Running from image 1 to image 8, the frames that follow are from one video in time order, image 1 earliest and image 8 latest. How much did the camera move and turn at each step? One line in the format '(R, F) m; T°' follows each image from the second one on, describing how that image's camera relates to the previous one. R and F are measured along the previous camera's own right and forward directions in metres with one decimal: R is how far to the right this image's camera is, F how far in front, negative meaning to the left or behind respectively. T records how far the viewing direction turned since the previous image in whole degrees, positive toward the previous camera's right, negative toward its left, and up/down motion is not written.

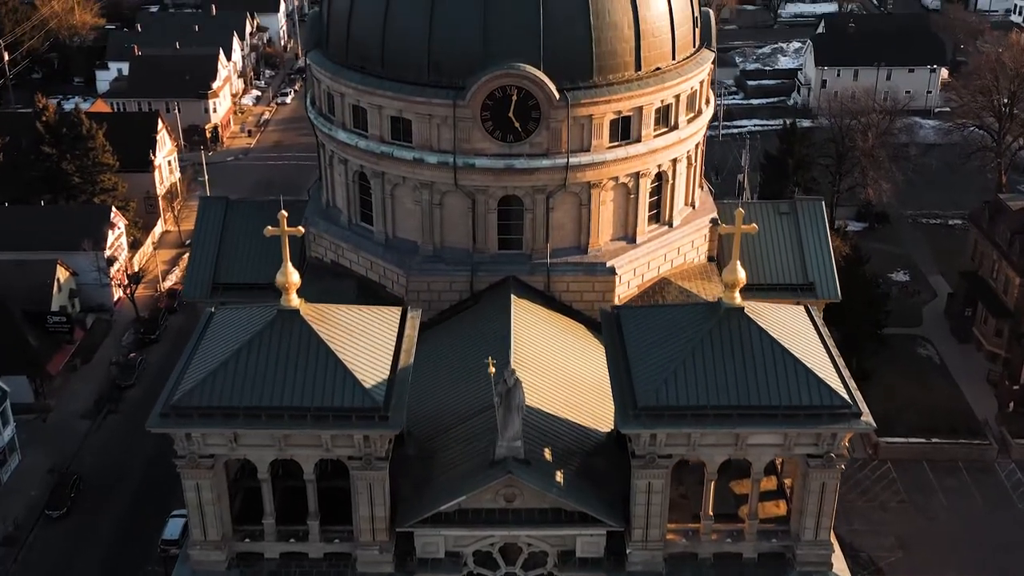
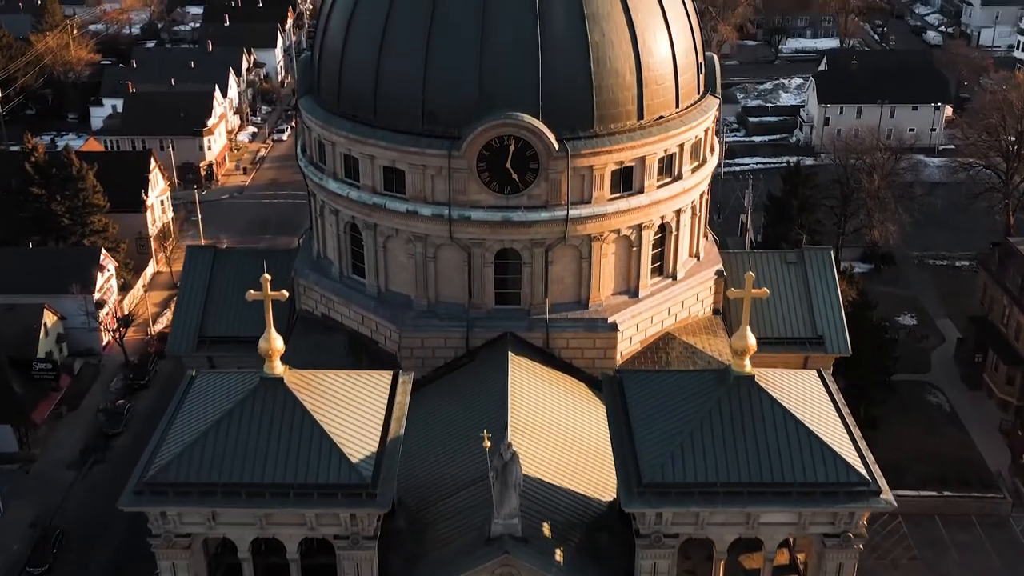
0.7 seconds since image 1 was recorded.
(+0.1, +1.3) m; 0°
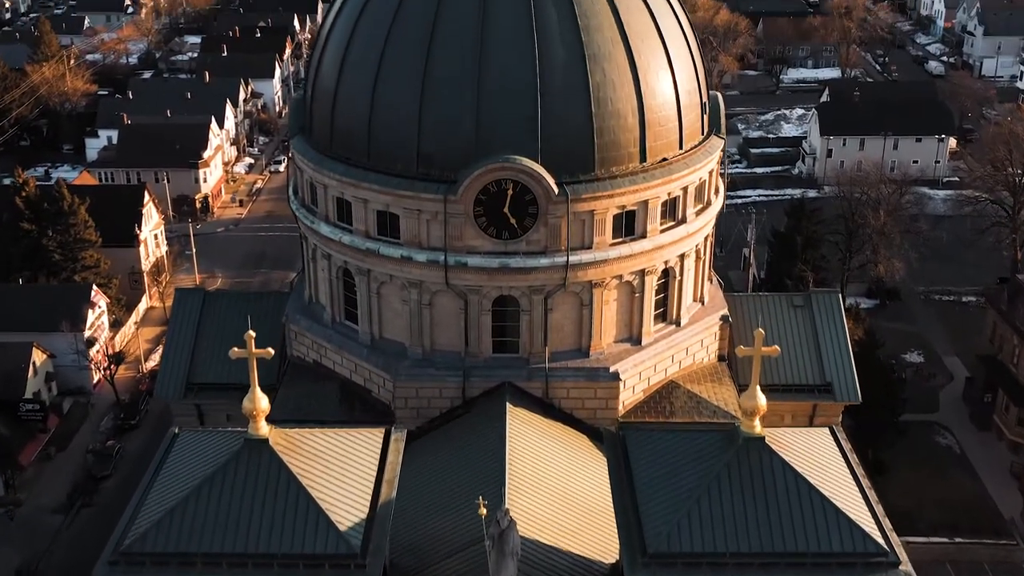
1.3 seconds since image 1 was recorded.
(0.0, +1.0) m; 0°
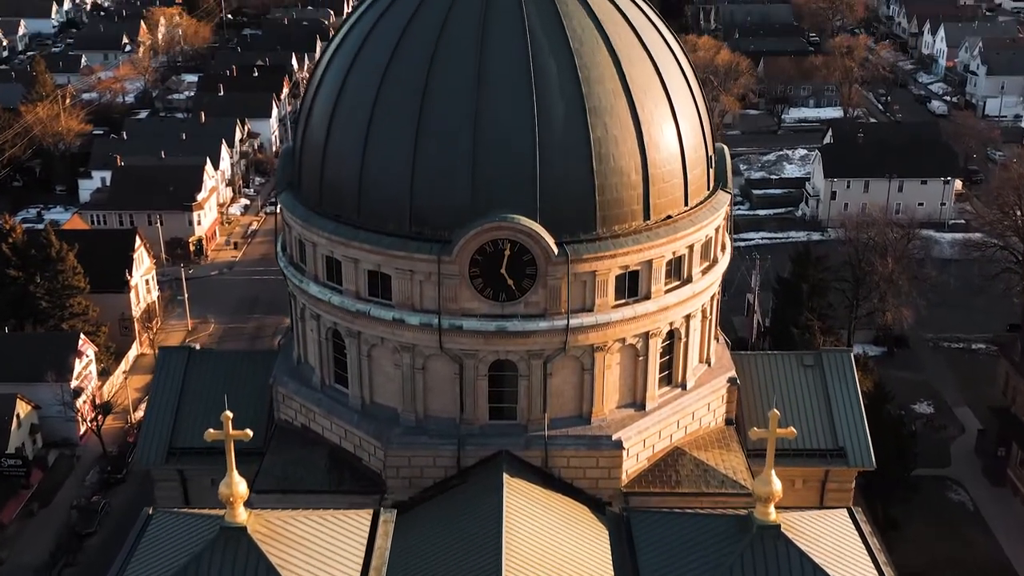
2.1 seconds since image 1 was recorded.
(+0.1, +1.4) m; 0°
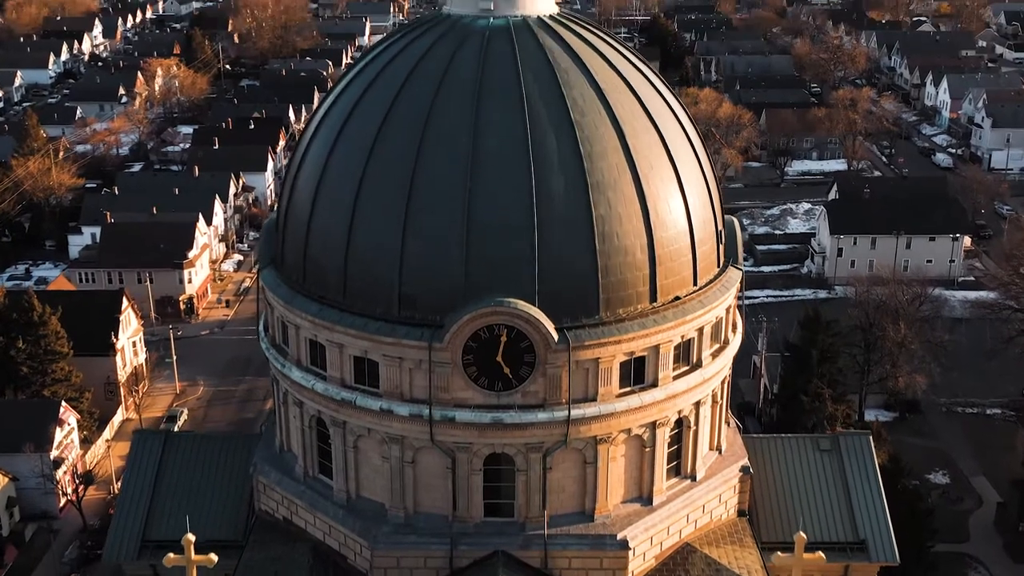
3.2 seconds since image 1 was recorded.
(+0.1, +1.9) m; 0°
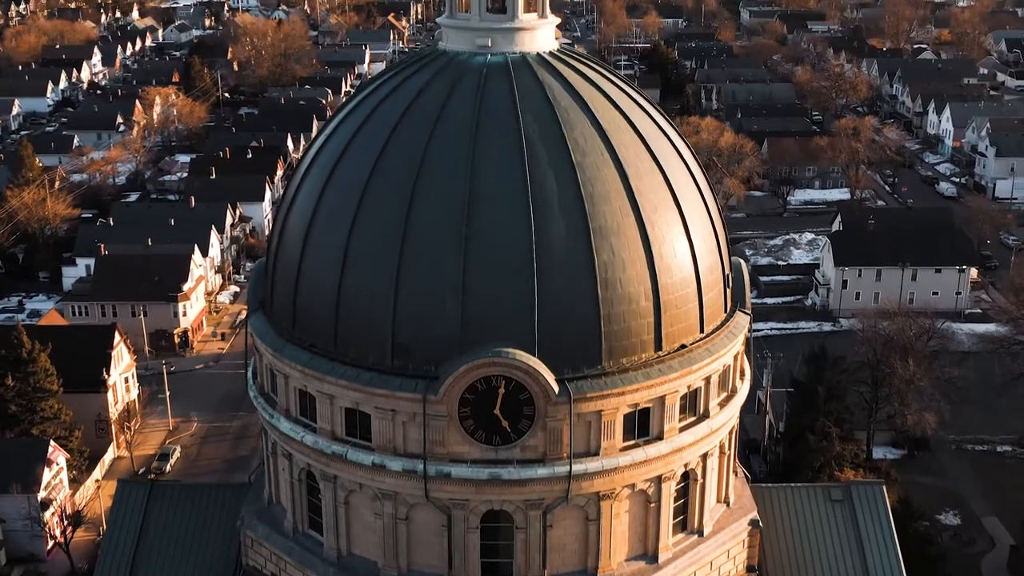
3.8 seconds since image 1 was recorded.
(0.0, +1.1) m; 0°
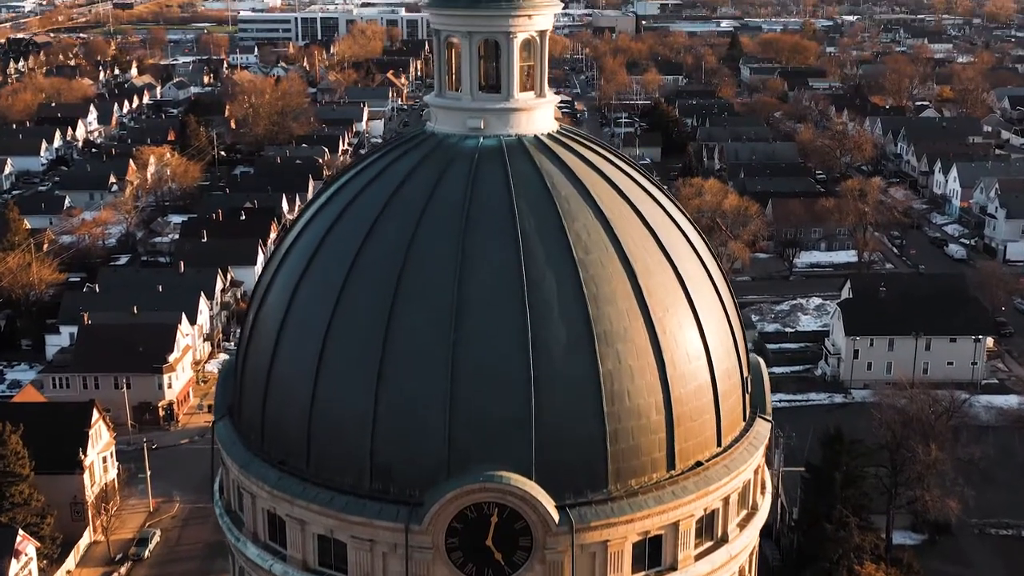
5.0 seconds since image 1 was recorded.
(+0.1, +2.6) m; 0°
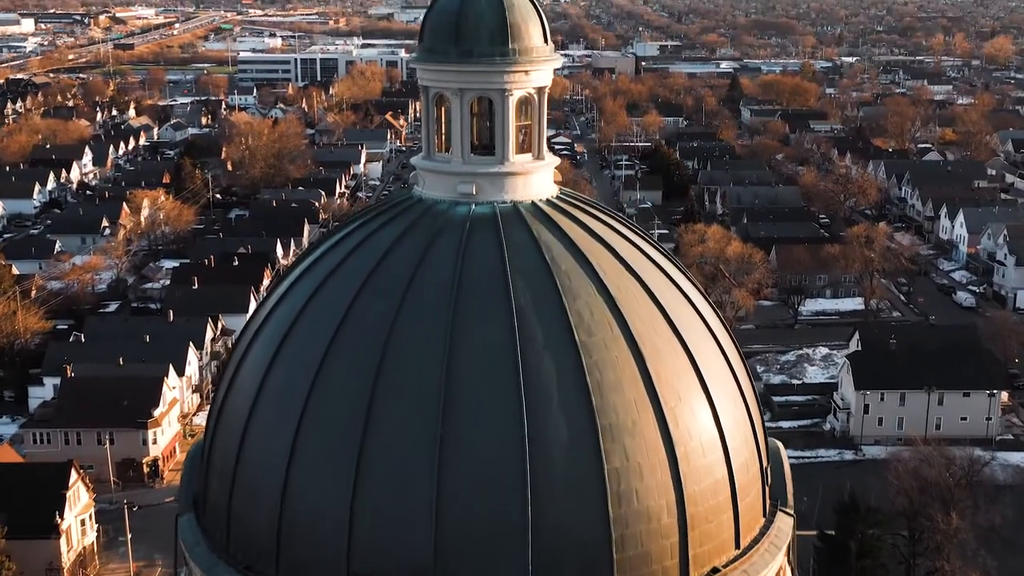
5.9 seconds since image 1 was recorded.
(+0.1, +2.2) m; 0°
